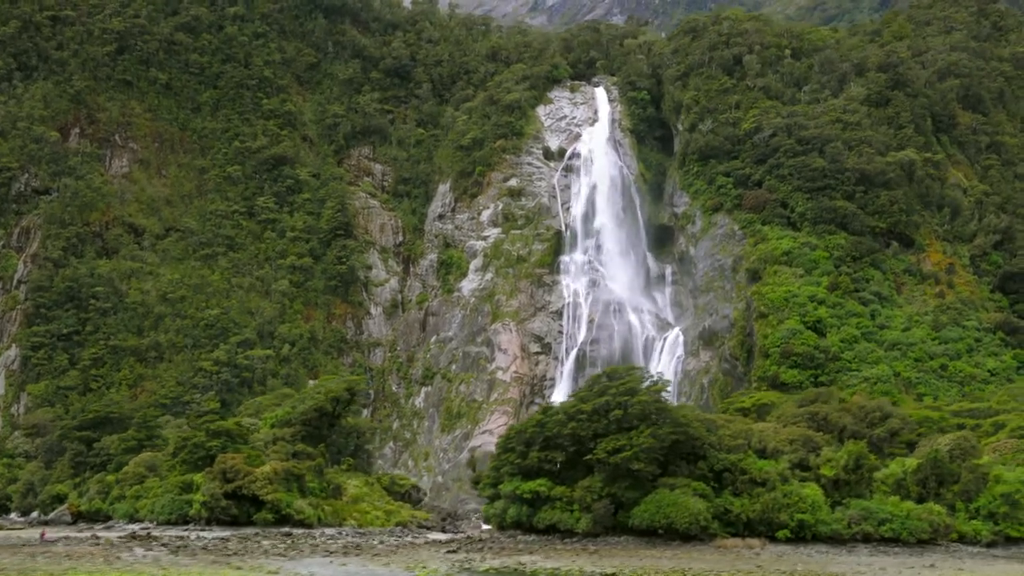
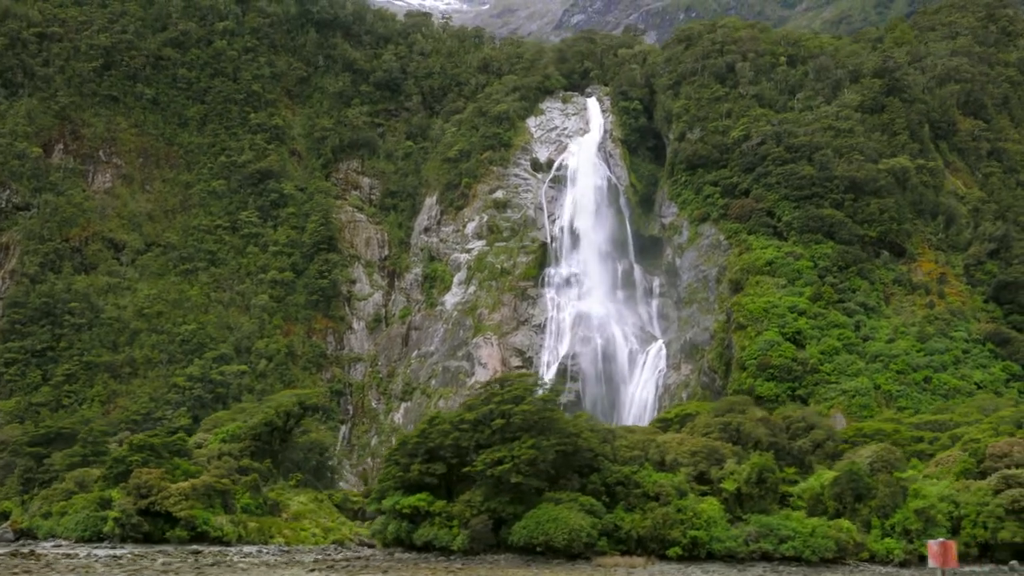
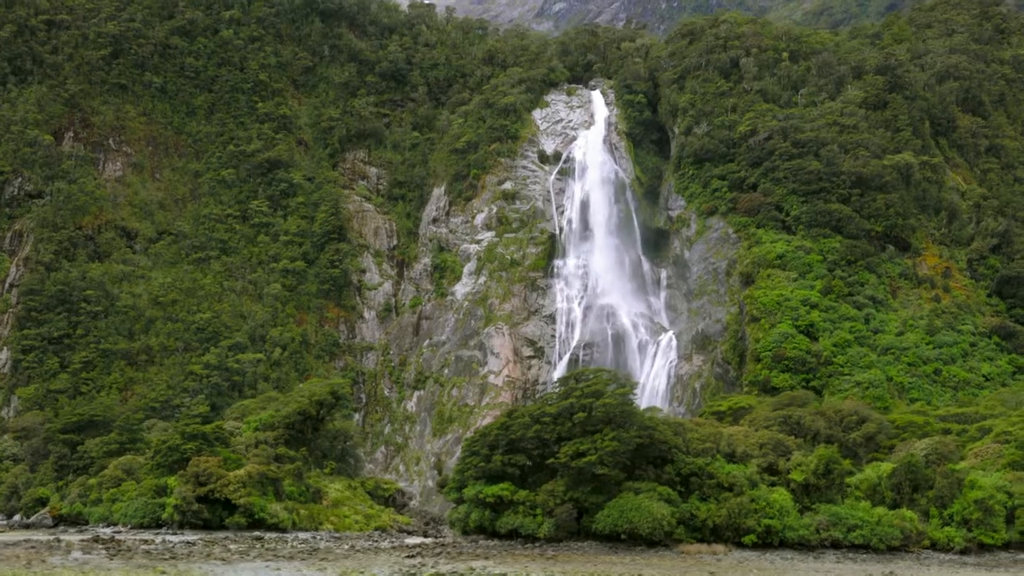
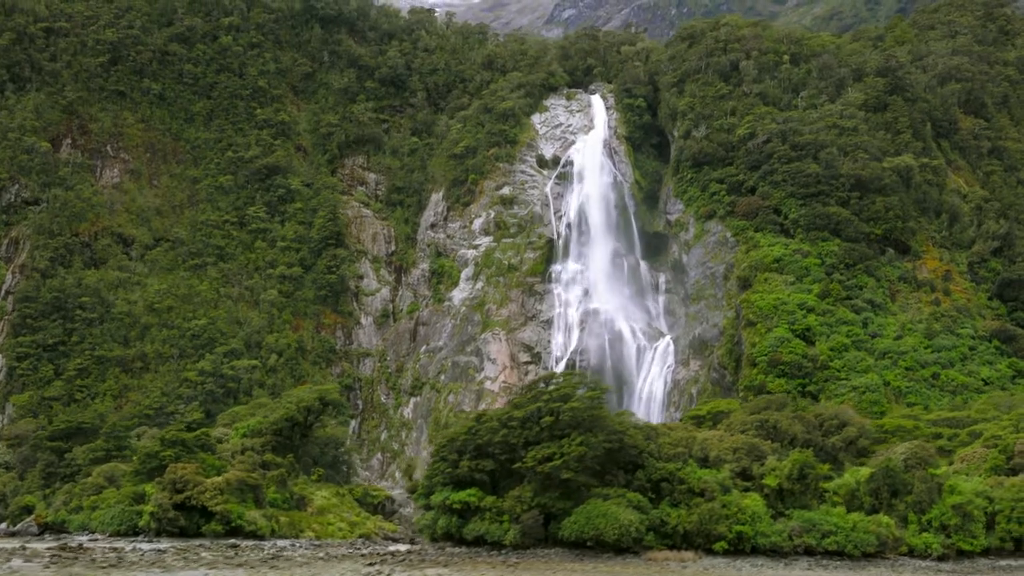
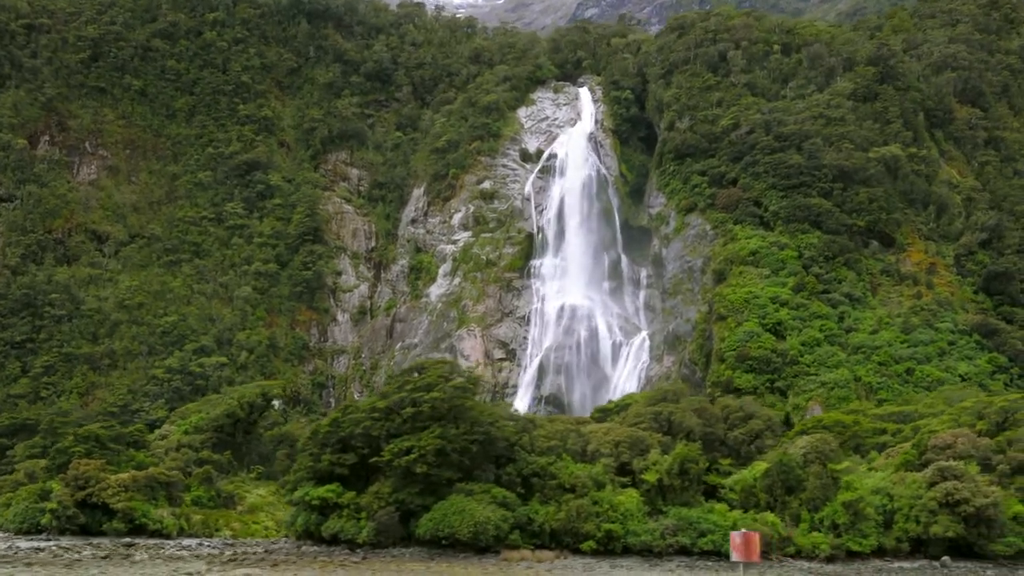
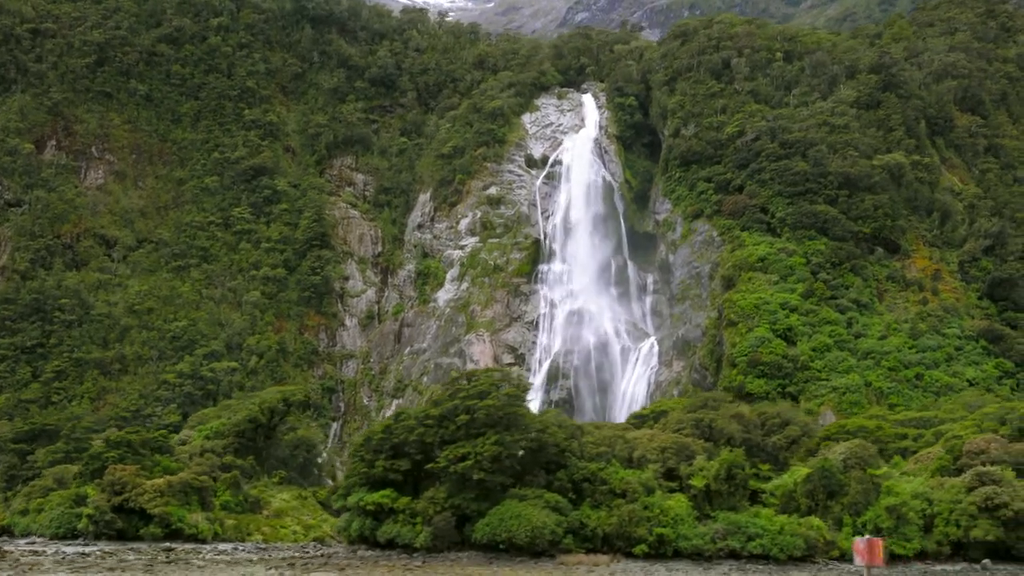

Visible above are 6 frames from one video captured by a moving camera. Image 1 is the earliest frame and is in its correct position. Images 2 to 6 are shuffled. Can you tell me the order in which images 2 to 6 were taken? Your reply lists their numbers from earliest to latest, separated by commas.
3, 4, 2, 6, 5
